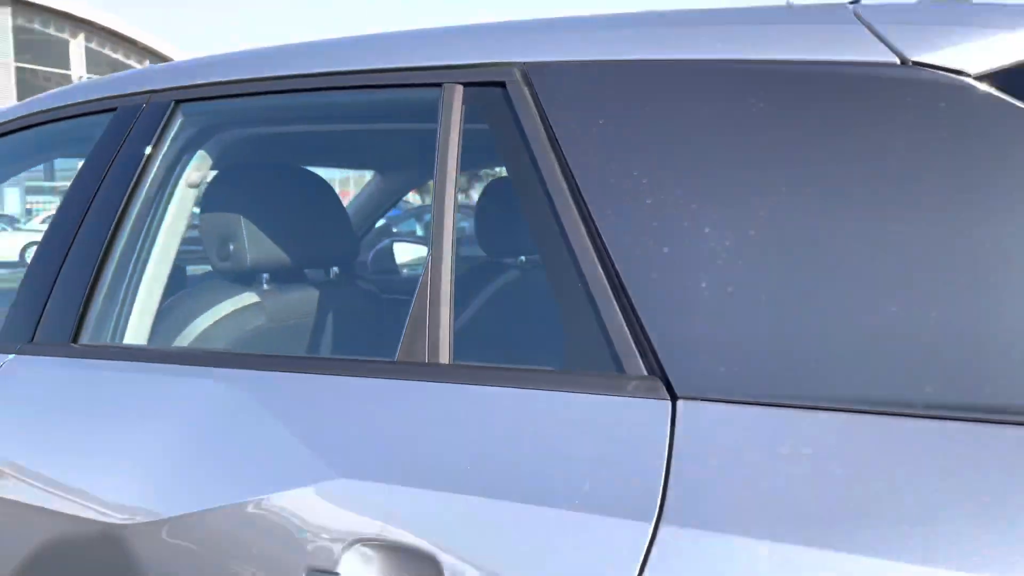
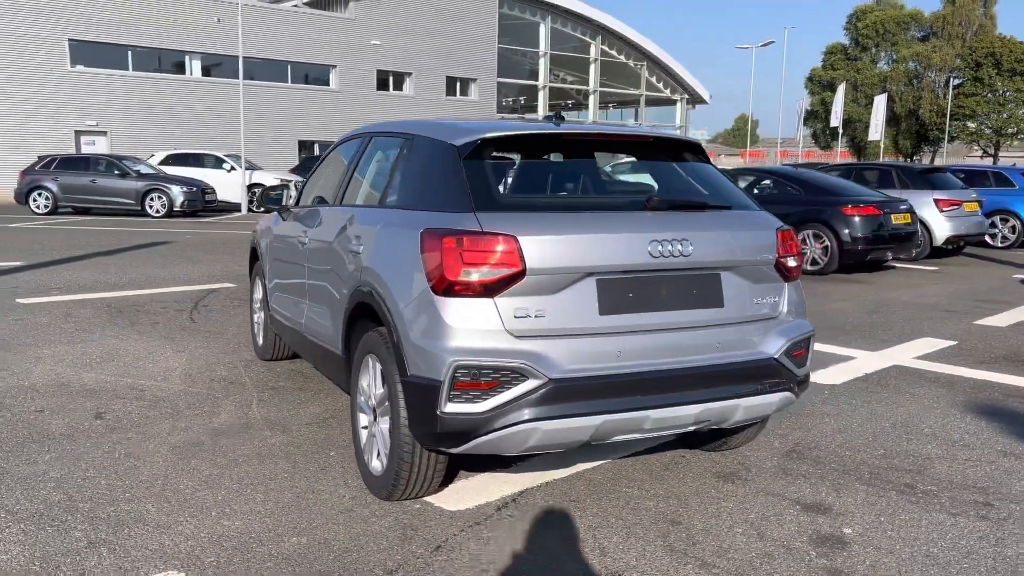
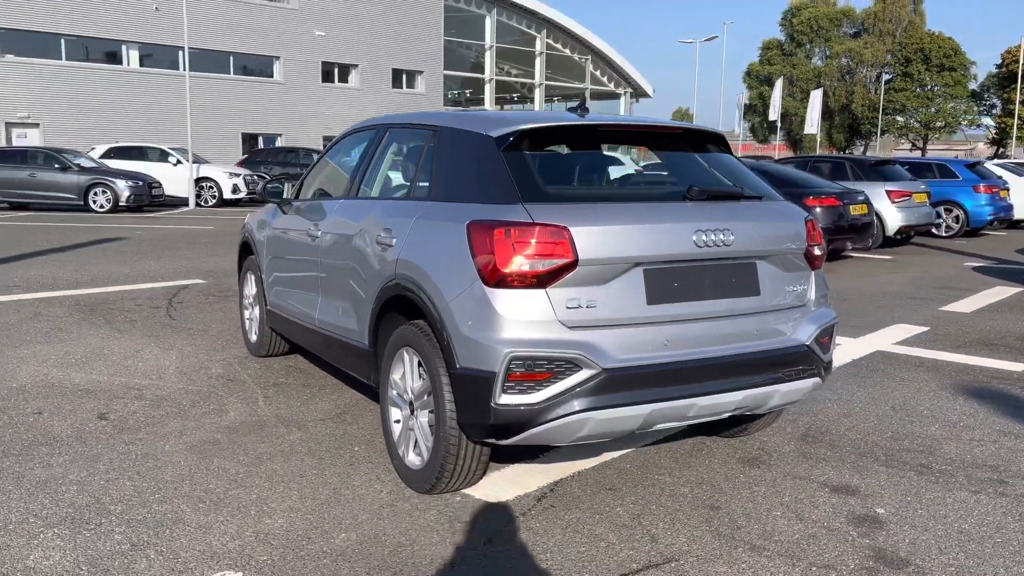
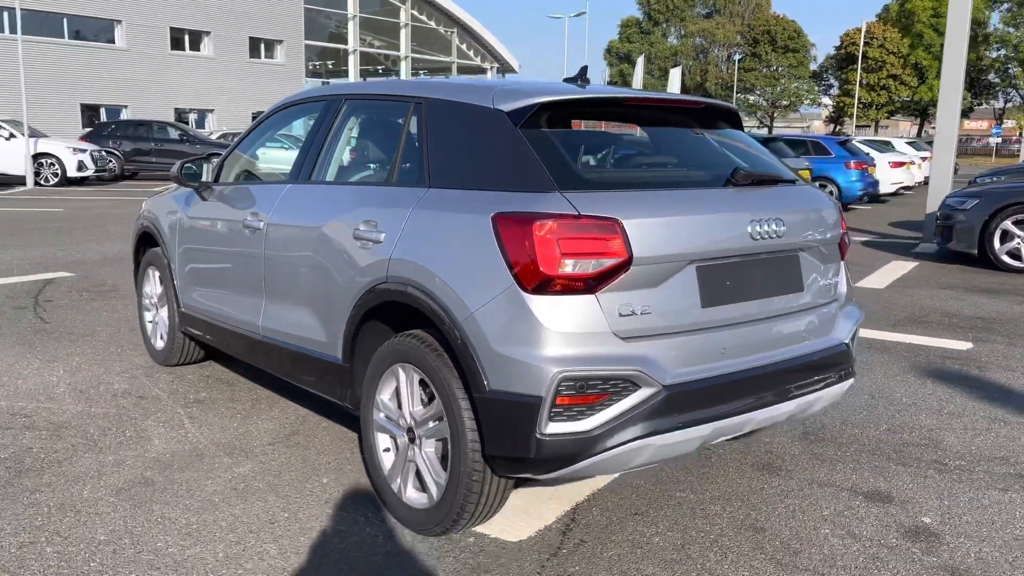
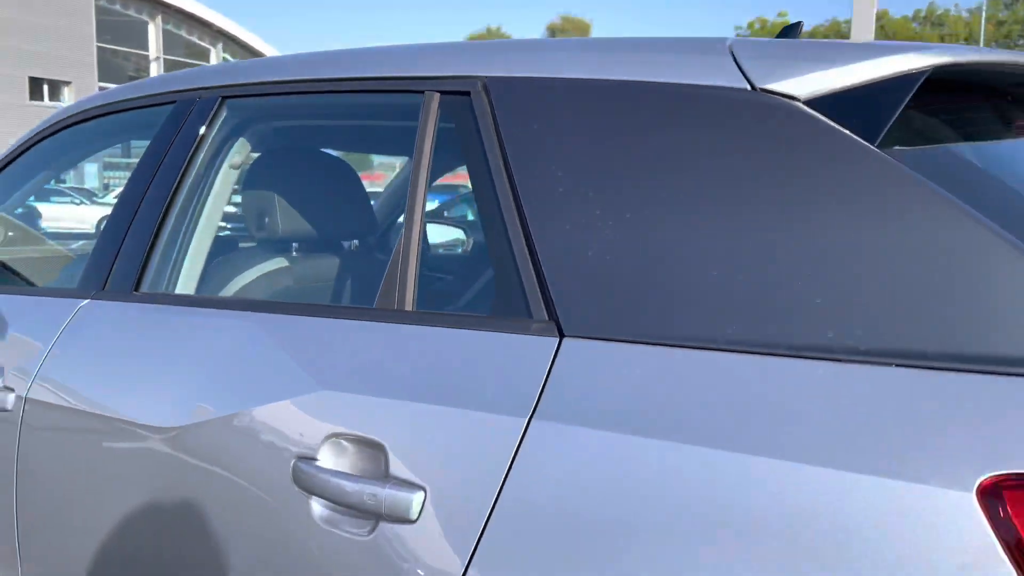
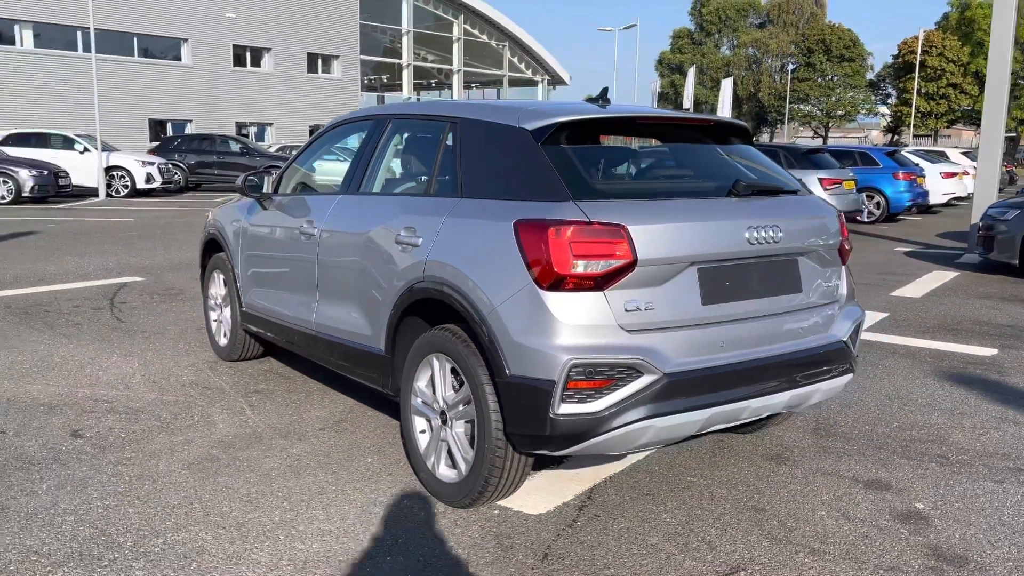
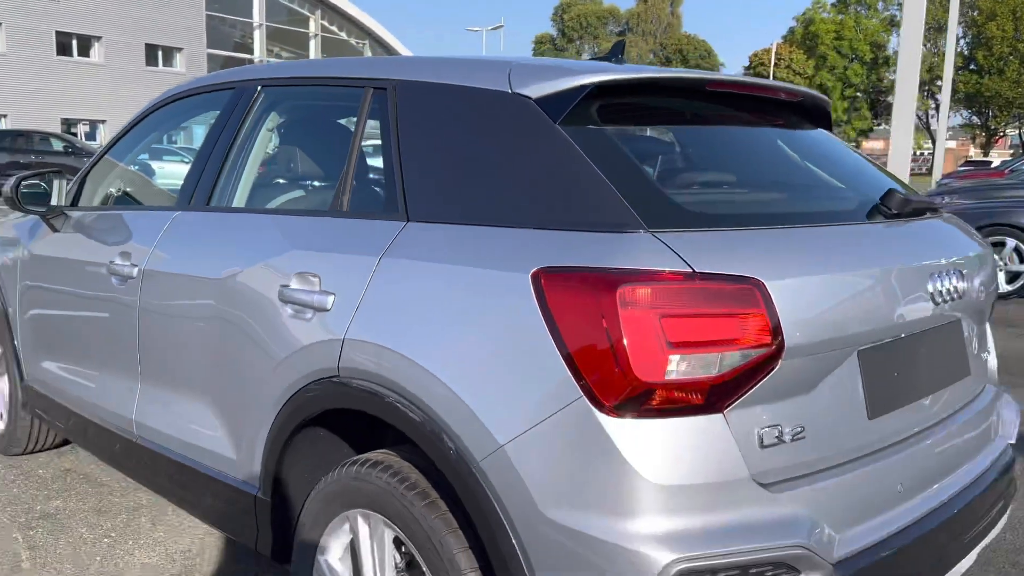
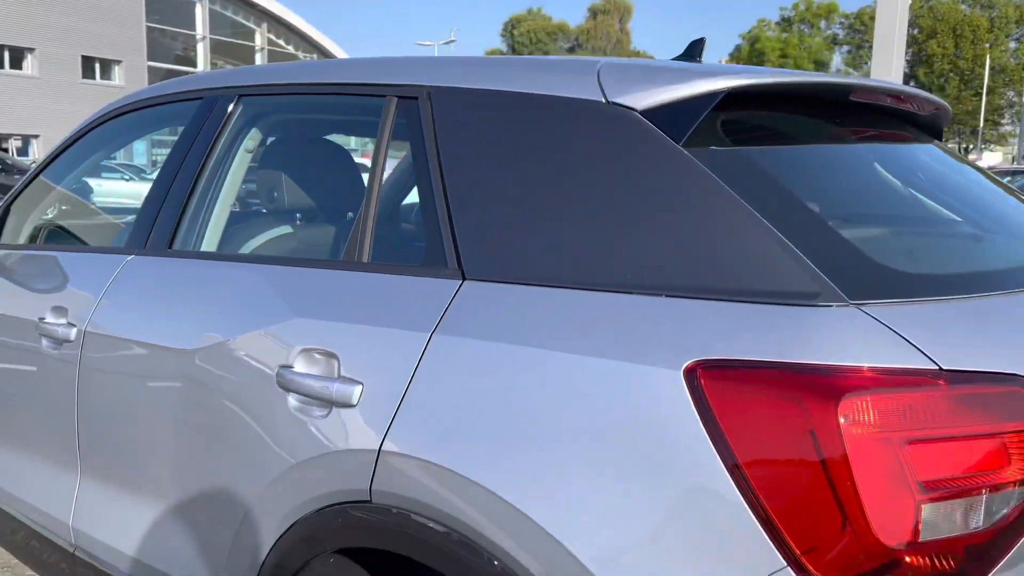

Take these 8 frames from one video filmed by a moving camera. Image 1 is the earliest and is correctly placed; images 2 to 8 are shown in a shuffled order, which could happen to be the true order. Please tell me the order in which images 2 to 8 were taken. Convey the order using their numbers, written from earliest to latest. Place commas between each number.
5, 8, 7, 4, 6, 3, 2
